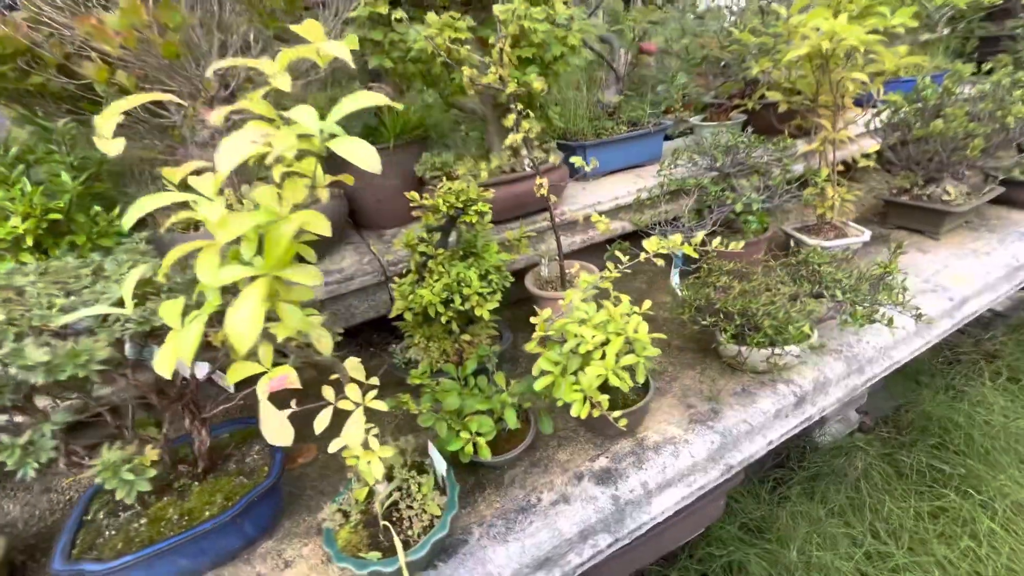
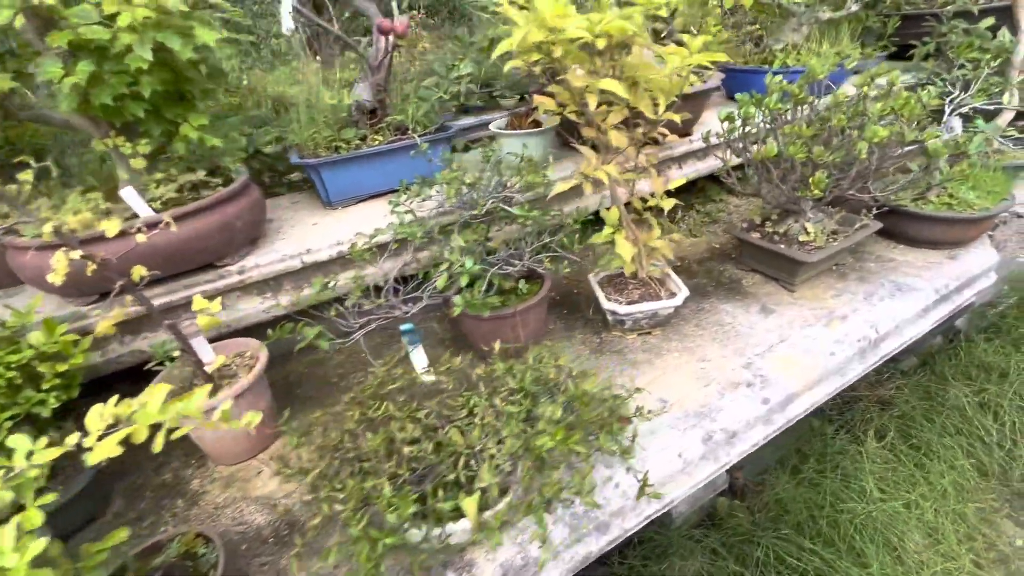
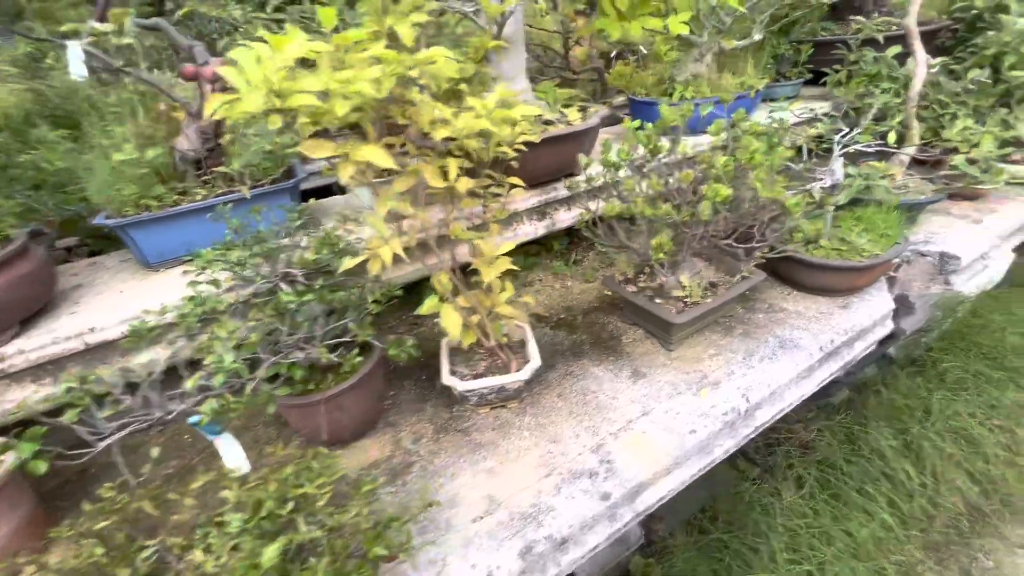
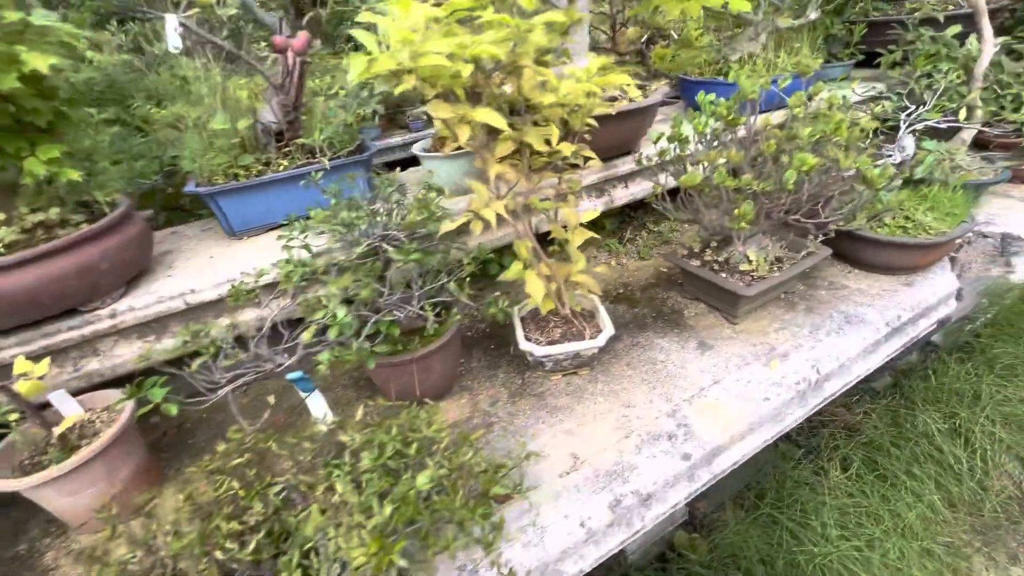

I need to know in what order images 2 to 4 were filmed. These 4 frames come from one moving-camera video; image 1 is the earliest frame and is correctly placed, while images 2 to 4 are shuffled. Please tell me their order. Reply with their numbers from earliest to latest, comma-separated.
2, 4, 3
